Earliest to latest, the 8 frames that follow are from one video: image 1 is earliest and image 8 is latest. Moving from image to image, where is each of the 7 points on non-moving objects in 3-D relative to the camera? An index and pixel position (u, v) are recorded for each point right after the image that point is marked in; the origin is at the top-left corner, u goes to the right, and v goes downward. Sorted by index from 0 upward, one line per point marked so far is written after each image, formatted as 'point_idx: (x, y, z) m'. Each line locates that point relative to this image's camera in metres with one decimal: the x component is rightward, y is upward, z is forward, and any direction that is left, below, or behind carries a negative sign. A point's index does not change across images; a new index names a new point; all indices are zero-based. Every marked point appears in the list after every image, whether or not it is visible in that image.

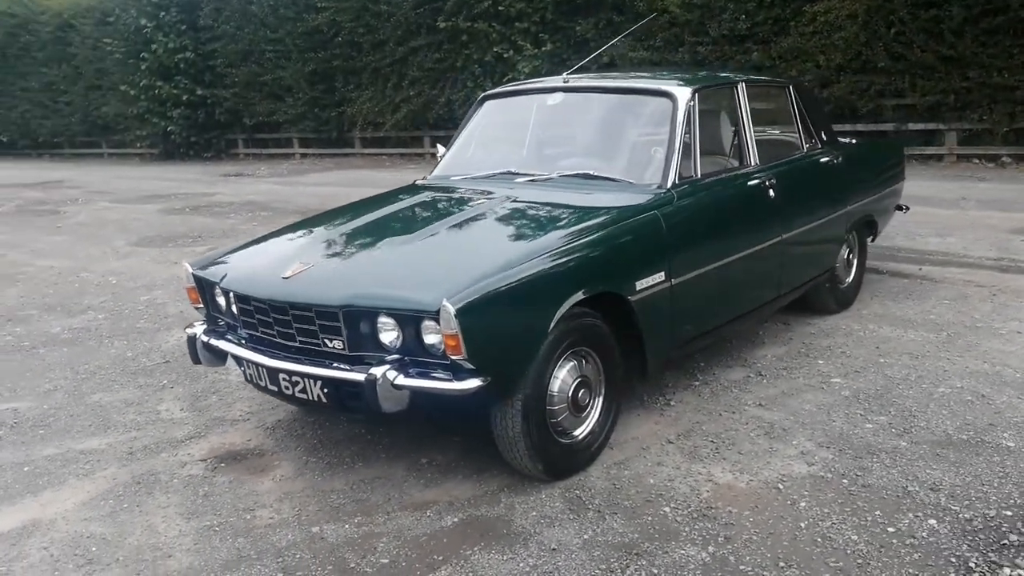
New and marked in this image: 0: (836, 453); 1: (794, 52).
0: (+1.3, -0.6, +3.8) m
1: (+3.9, +3.3, +13.4) m
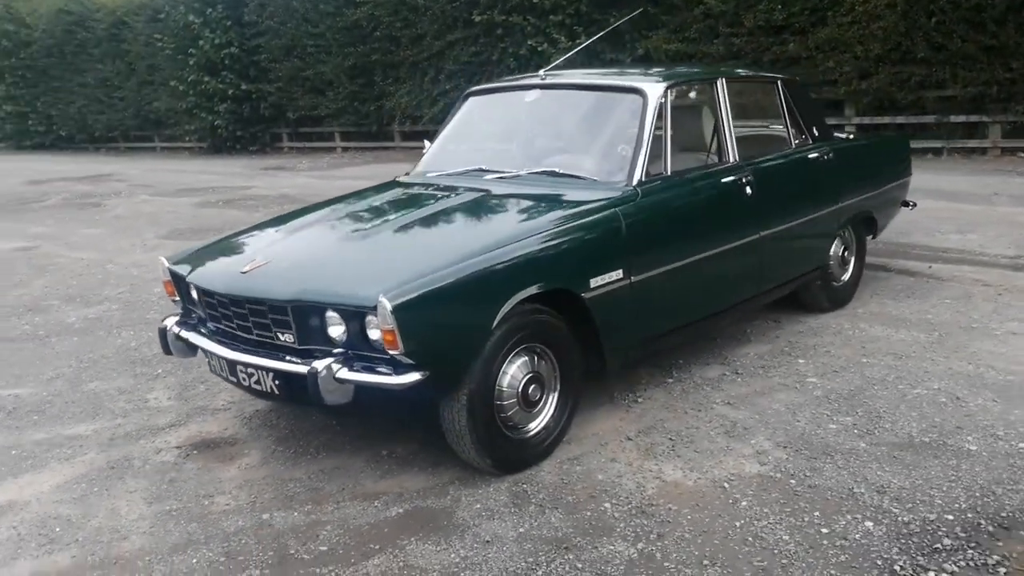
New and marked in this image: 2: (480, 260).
0: (+1.1, -0.6, +3.8) m
1: (+4.4, +3.4, +13.1) m
2: (-0.1, +0.1, +3.5) m
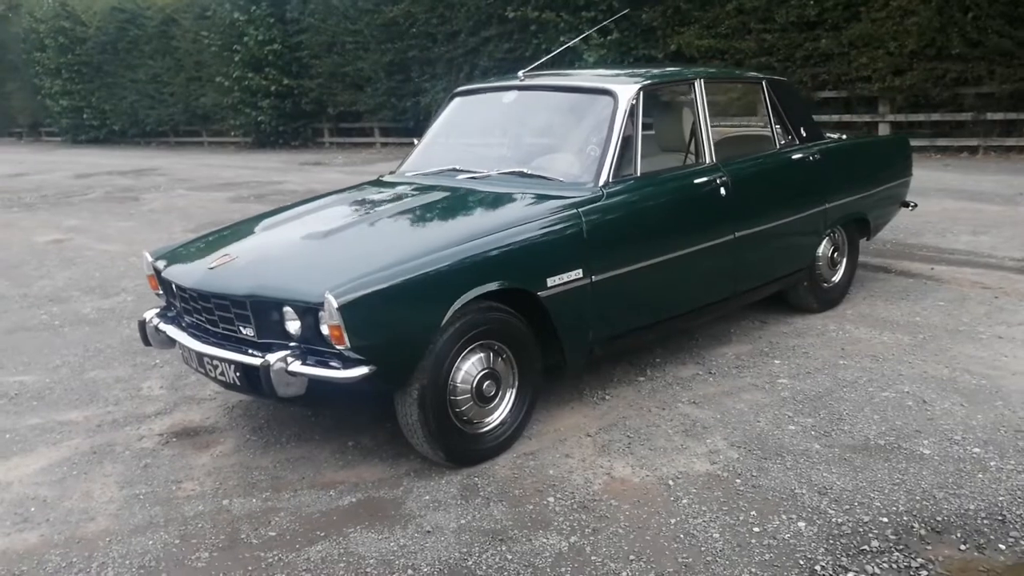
0: (+0.9, -0.6, +3.8) m
1: (+4.7, +3.4, +13.0) m
2: (-0.3, +0.1, +3.6) m
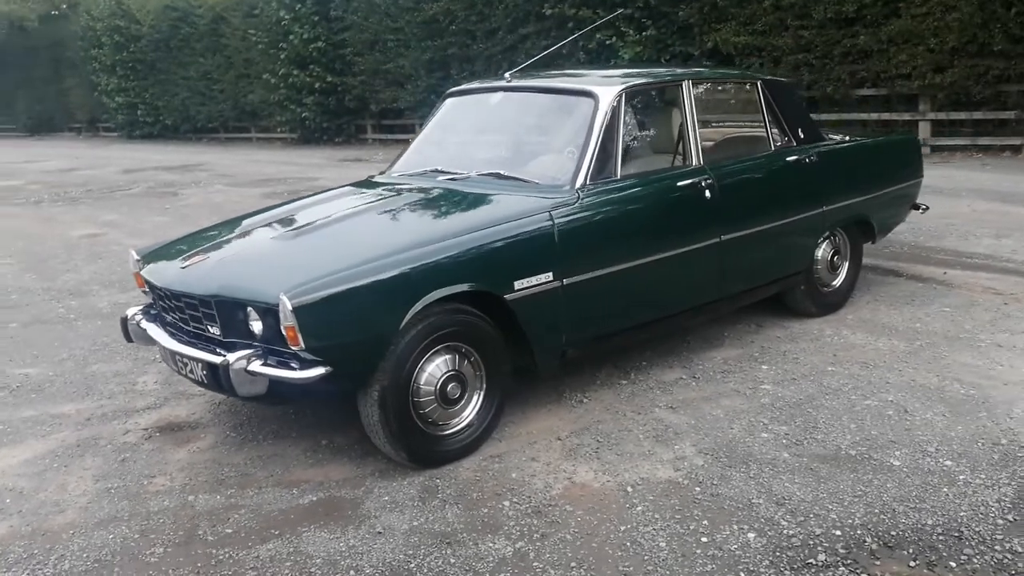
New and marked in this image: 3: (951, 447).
0: (+0.8, -0.7, +3.8) m
1: (+5.2, +3.3, +12.7) m
2: (-0.5, +0.1, +3.6) m
3: (+1.7, -0.6, +3.7) m
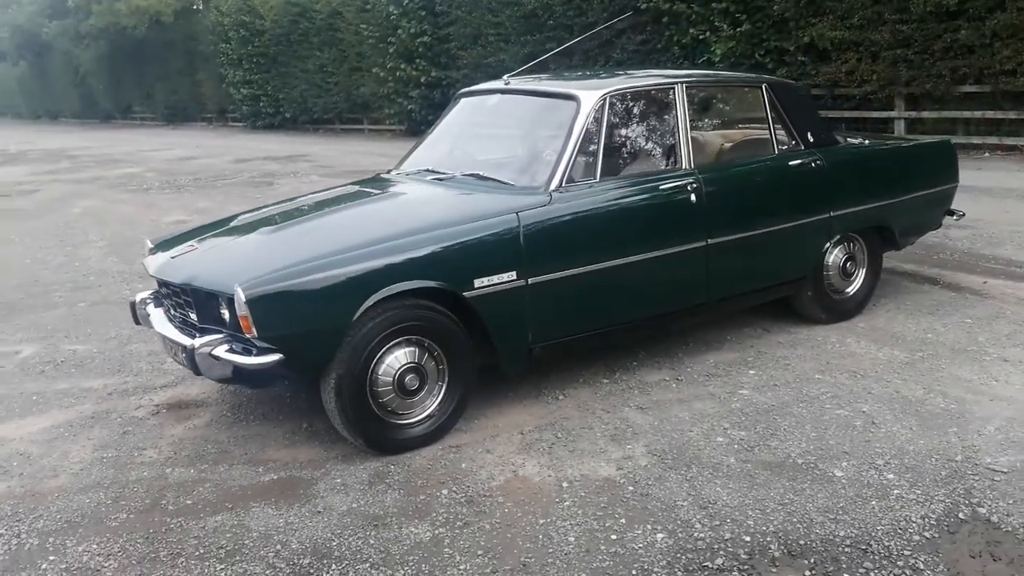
0: (+0.6, -0.7, +3.8) m
1: (+6.2, +3.2, +12.0) m
2: (-0.7, +0.1, +3.8) m
3: (+1.5, -0.7, +3.7) m
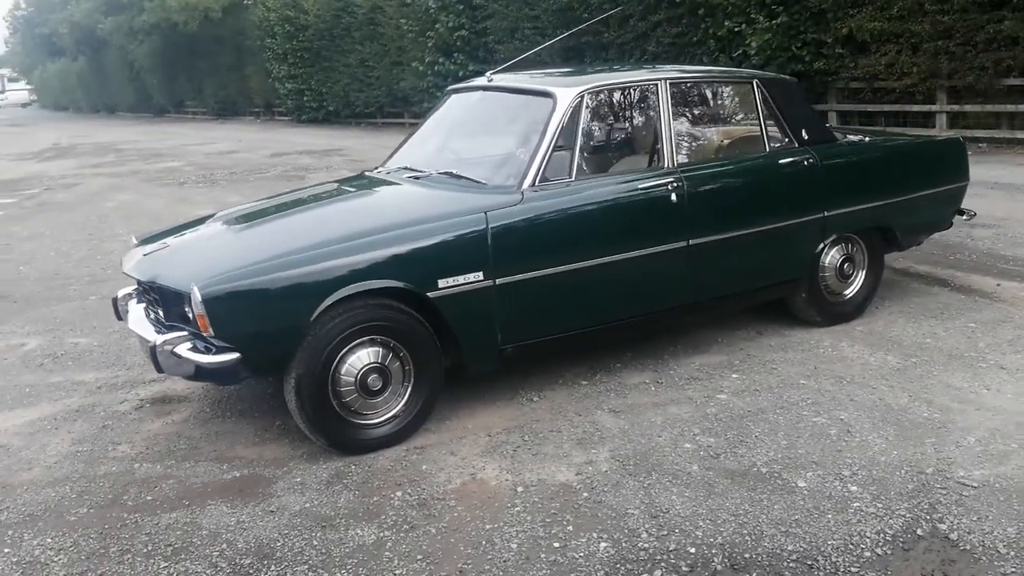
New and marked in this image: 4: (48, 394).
0: (+0.4, -0.7, +3.7) m
1: (+6.5, +3.2, +11.6) m
2: (-0.8, +0.1, +3.8) m
3: (+1.3, -0.7, +3.6) m
4: (-2.4, -0.6, +5.0) m
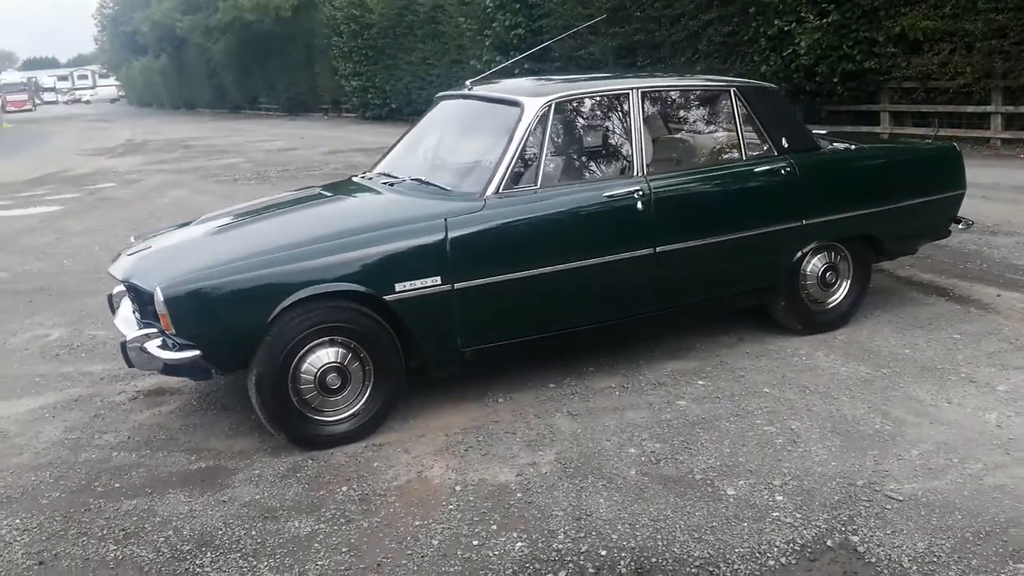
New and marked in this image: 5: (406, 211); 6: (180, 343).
0: (+0.2, -0.7, +3.8) m
1: (+7.0, +3.1, +11.2) m
2: (-1.0, +0.1, +4.0) m
3: (+1.1, -0.7, +3.6) m
4: (-2.5, -0.5, +5.4) m
5: (-0.5, +0.3, +4.3) m
6: (-1.3, -0.2, +3.9) m
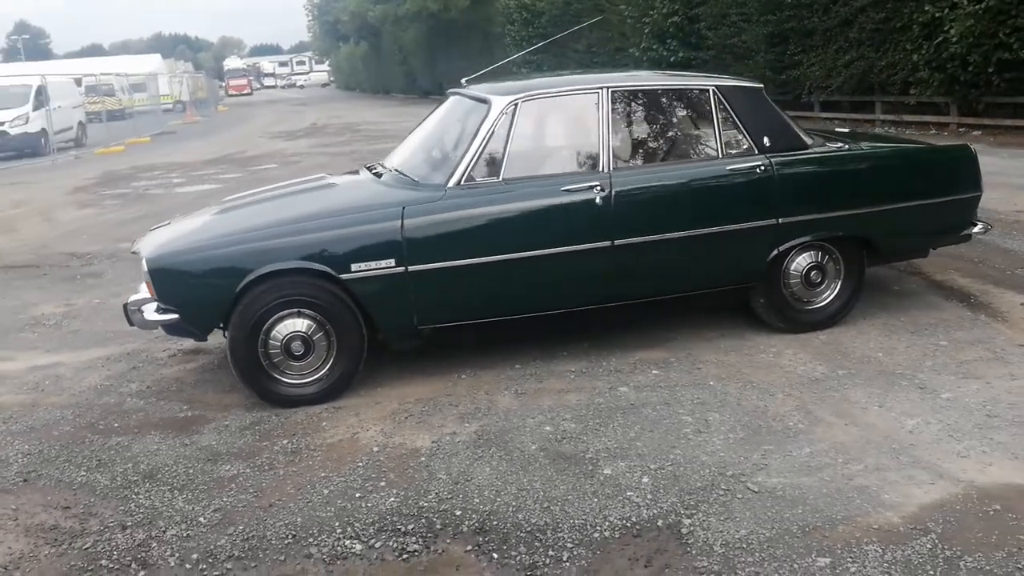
0: (-0.2, -0.7, +4.2) m
1: (+8.1, +2.9, +9.9) m
2: (-1.3, +0.2, +4.5) m
3: (+0.6, -0.7, +3.8) m
4: (-2.5, -0.3, +6.2) m
5: (-0.7, +0.4, +4.8) m
6: (-1.6, -0.1, +4.6) m
